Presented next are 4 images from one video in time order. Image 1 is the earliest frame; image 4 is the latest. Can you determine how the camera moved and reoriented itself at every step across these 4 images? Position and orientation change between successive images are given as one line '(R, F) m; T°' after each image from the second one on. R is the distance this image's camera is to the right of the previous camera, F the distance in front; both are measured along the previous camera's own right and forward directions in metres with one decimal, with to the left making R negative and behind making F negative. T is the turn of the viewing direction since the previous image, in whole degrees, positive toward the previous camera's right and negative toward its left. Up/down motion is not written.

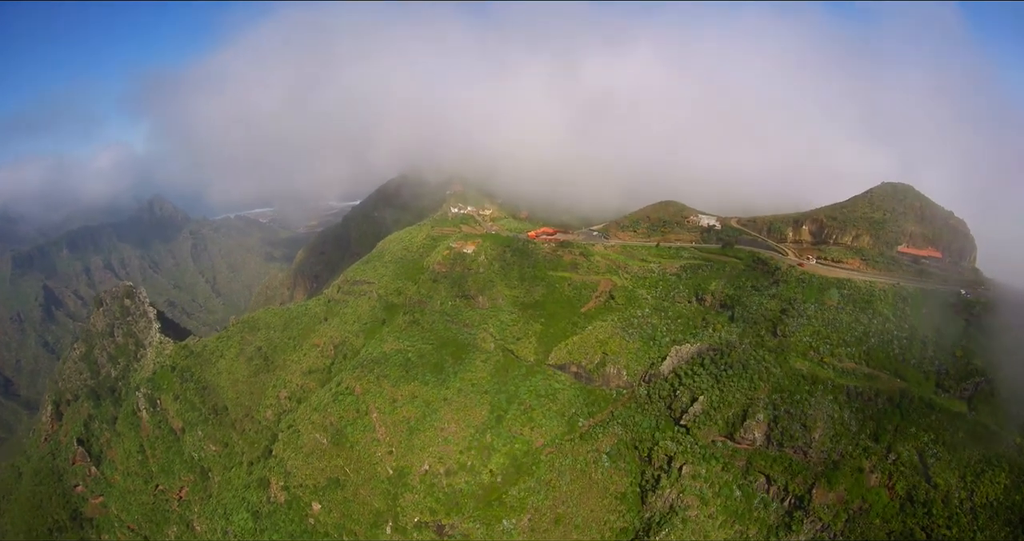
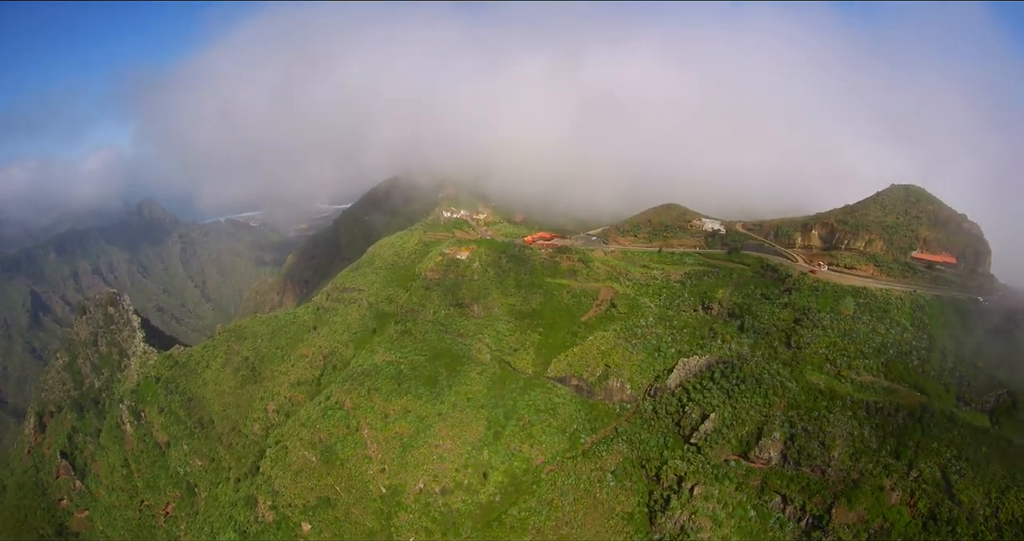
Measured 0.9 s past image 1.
(-0.2, +2.8) m; +1°
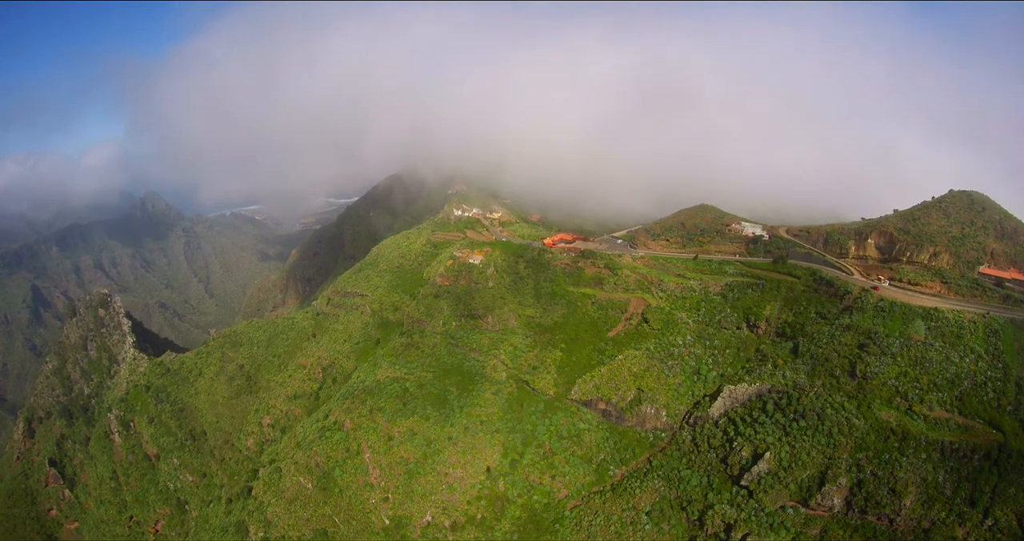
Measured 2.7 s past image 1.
(-1.2, +6.5) m; -1°
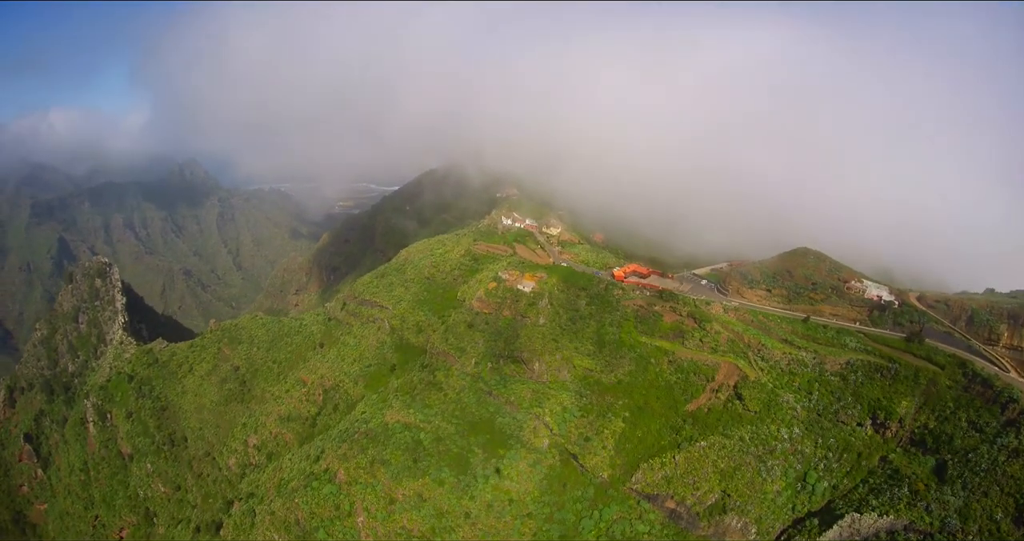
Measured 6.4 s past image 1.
(-2.9, +12.3) m; -3°
